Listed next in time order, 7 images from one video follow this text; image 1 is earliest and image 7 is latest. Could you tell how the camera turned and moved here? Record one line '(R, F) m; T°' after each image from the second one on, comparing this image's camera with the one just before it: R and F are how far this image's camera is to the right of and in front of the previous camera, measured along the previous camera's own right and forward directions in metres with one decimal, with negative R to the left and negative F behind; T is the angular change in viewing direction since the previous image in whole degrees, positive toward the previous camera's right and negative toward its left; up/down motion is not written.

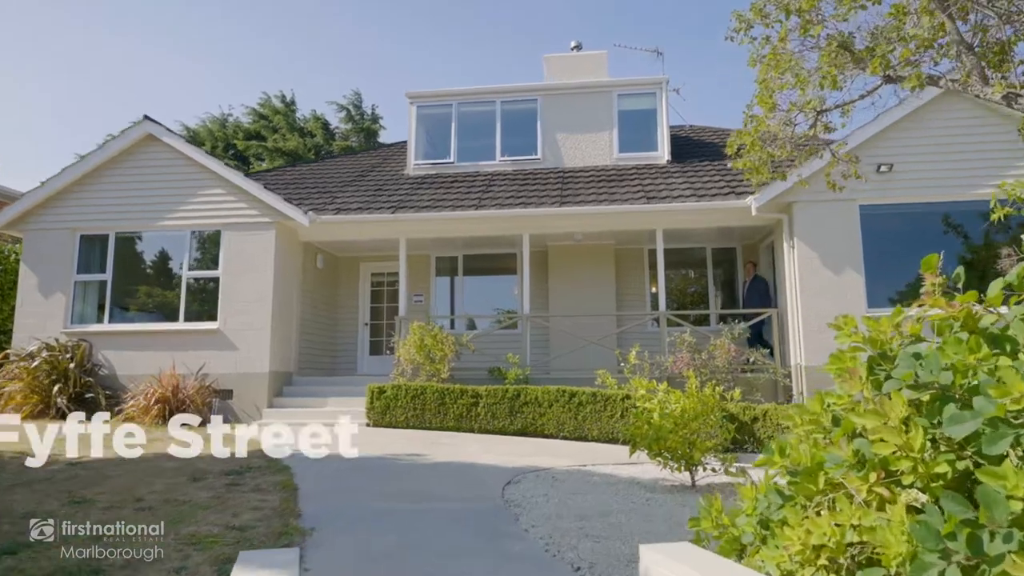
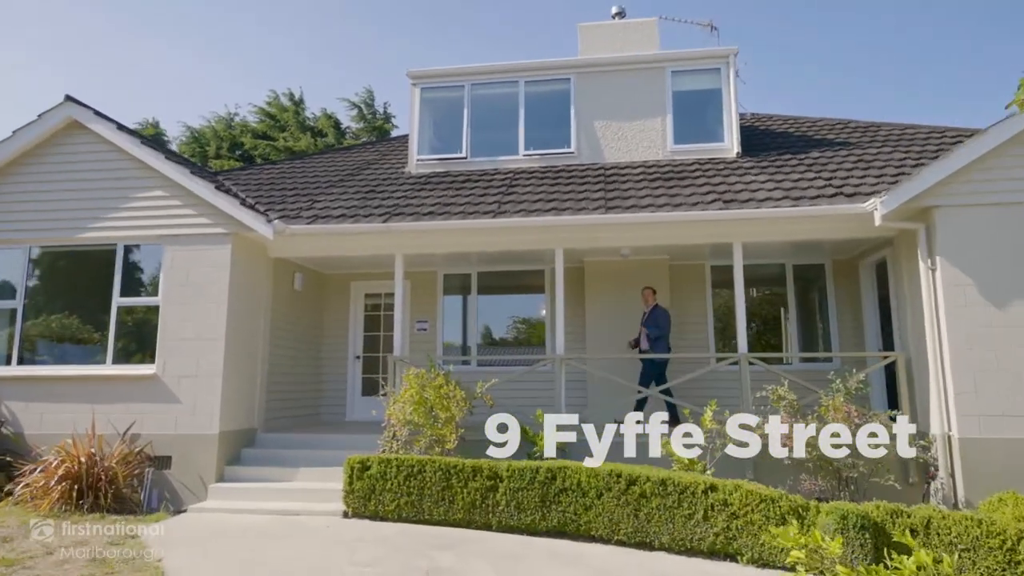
(-0.2, +2.6) m; -1°
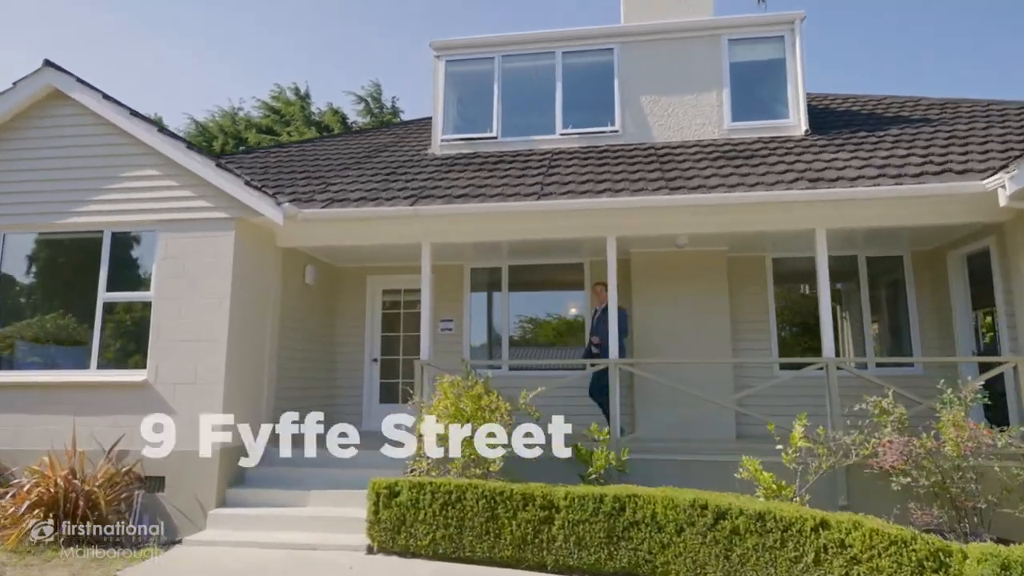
(-0.5, +1.1) m; 0°
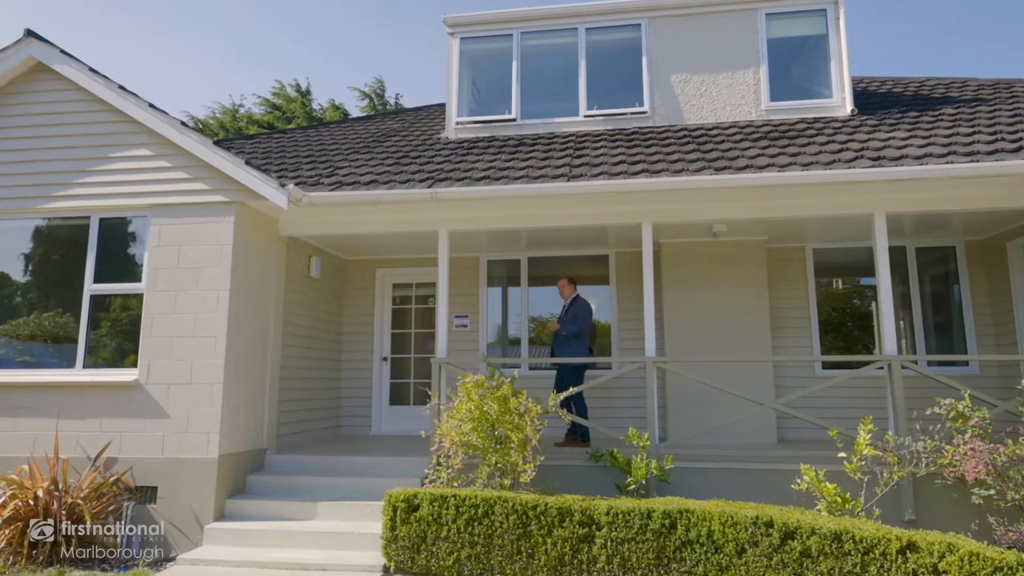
(-0.3, +0.6) m; 0°
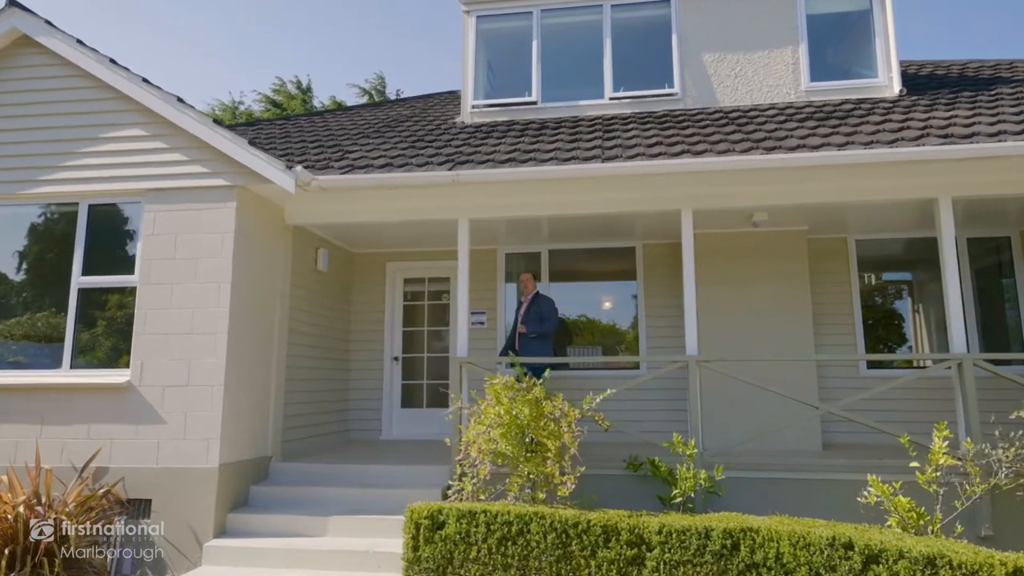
(-0.3, +0.6) m; 0°
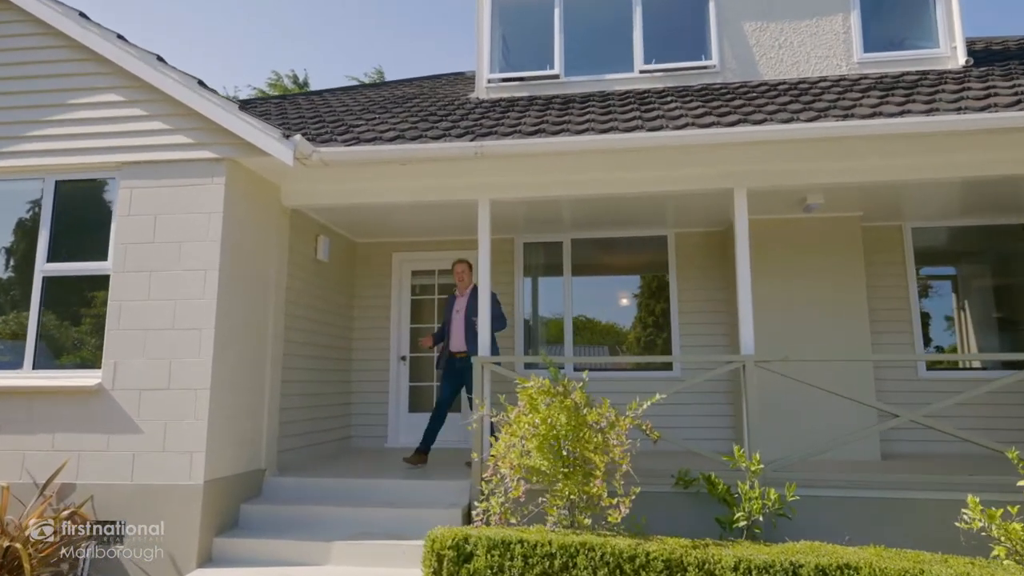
(-0.3, +0.8) m; 0°
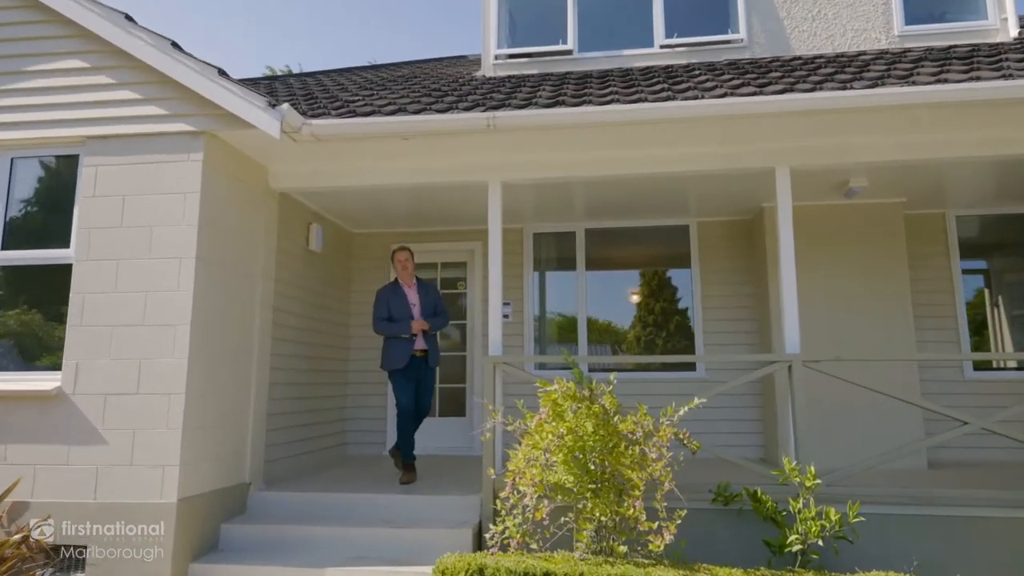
(-0.1, +0.6) m; 0°
